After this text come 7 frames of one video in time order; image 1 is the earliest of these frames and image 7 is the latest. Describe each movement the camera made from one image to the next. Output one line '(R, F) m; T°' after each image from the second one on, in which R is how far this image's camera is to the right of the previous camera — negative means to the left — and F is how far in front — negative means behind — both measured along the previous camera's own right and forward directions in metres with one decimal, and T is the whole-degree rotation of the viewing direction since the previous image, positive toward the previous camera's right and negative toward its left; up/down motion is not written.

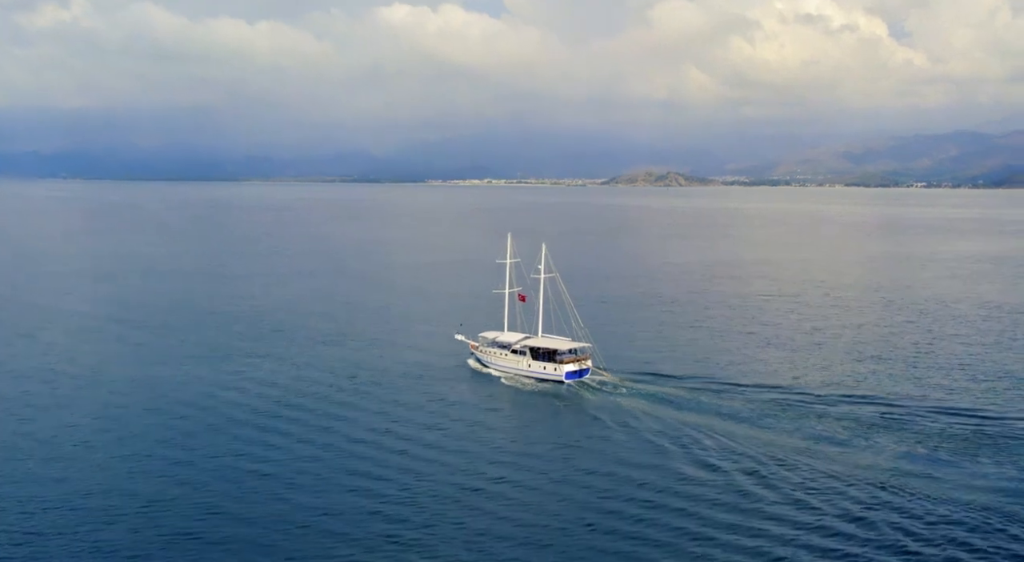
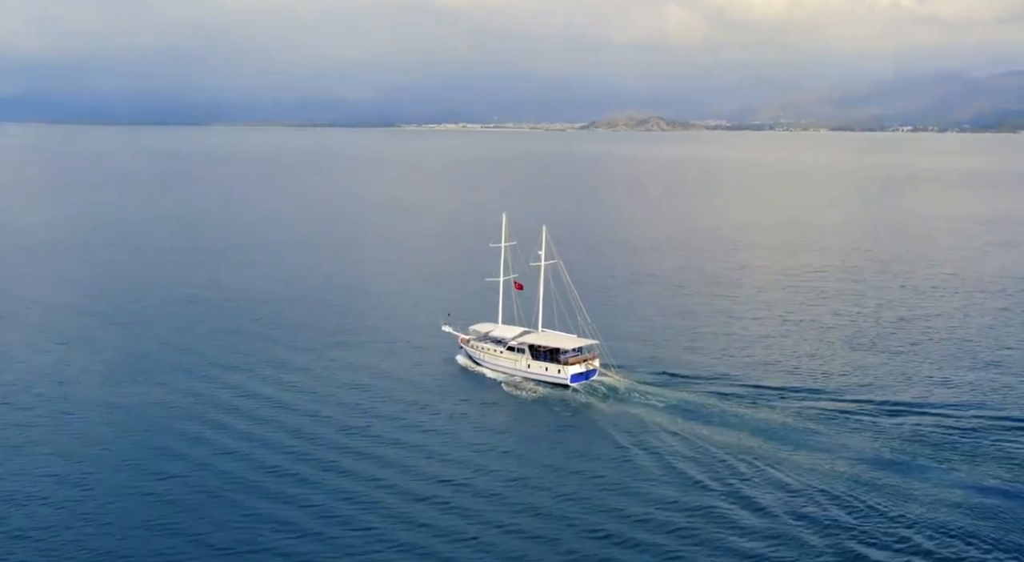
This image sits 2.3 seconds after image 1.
(-1.9, +11.7) m; +2°
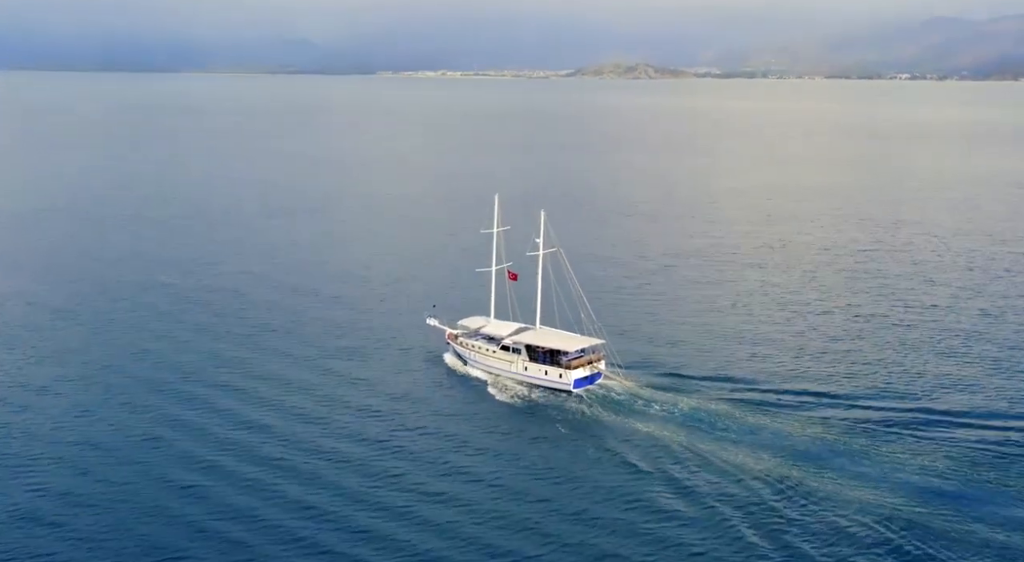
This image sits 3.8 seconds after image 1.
(-0.6, +9.1) m; +1°
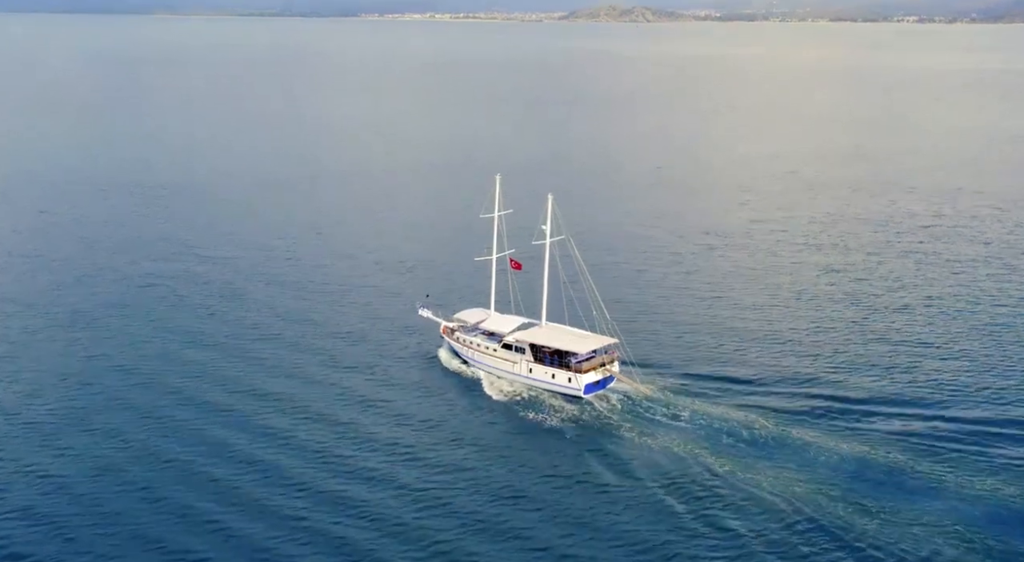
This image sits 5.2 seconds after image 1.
(-0.4, +8.0) m; 0°
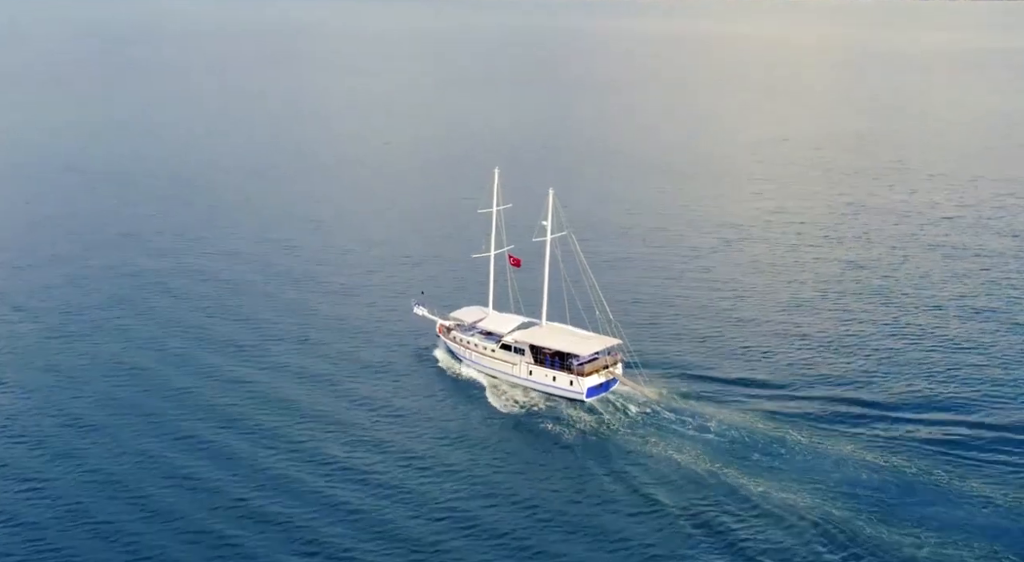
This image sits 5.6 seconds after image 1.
(0.0, +2.8) m; 0°
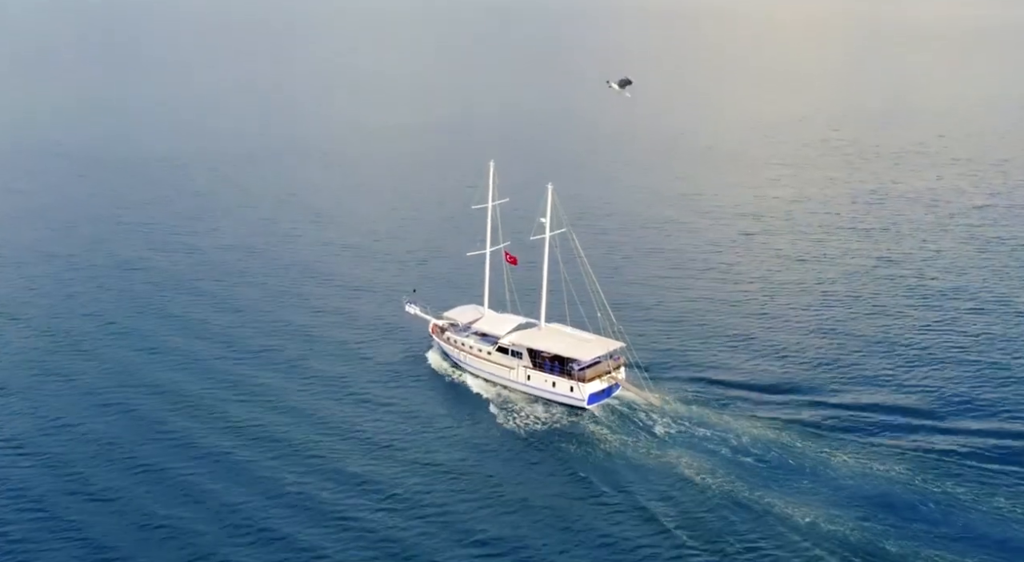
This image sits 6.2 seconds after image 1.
(0.0, +3.3) m; 0°
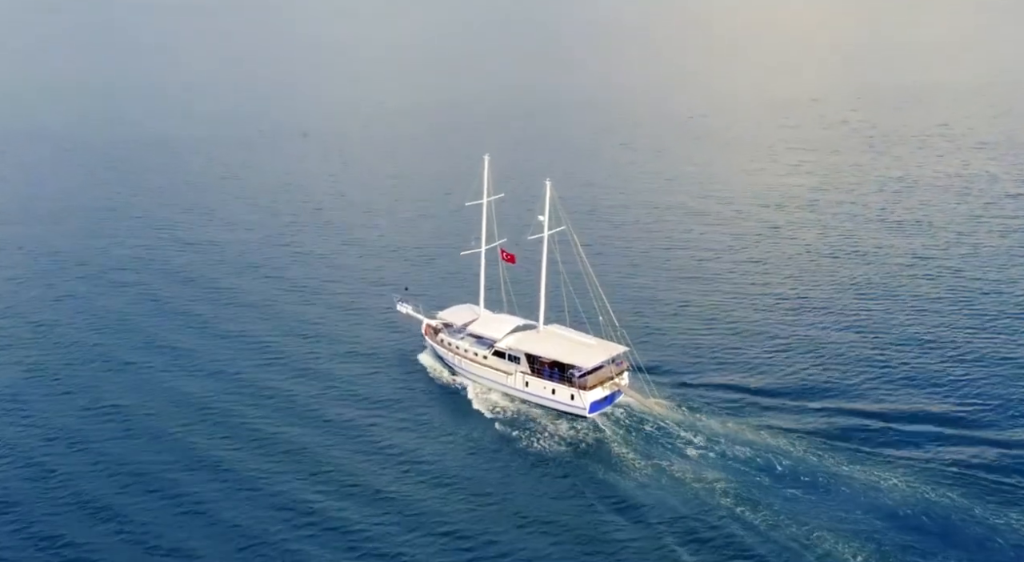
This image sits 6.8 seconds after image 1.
(+0.1, +3.3) m; 0°
